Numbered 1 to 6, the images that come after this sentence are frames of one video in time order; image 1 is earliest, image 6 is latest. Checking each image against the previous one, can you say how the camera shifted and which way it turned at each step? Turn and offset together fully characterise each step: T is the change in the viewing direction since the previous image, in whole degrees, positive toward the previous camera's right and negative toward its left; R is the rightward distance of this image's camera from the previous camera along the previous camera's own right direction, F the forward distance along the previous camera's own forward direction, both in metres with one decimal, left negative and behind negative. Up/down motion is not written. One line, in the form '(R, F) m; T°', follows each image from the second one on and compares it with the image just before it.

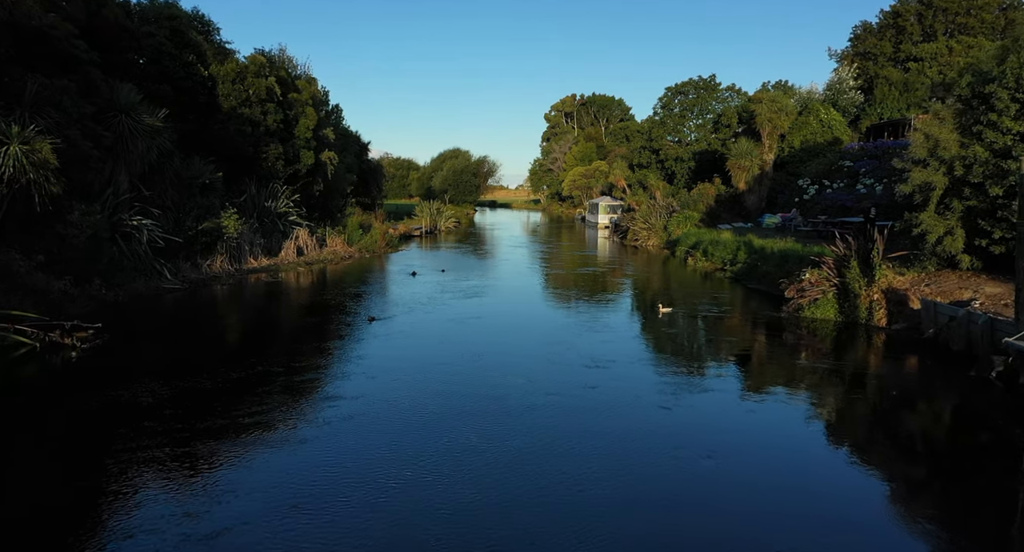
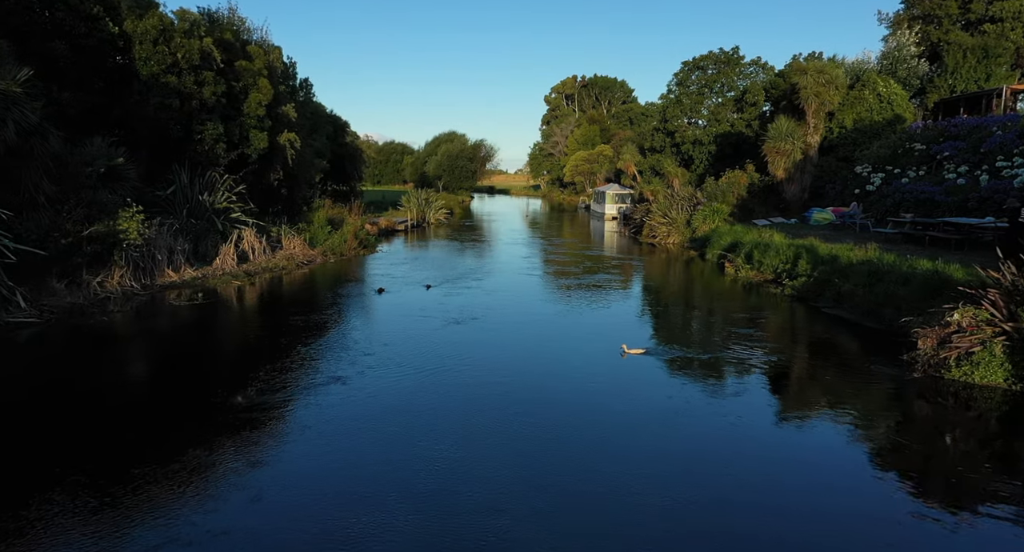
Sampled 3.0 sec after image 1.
(+0.1, +4.9) m; 0°
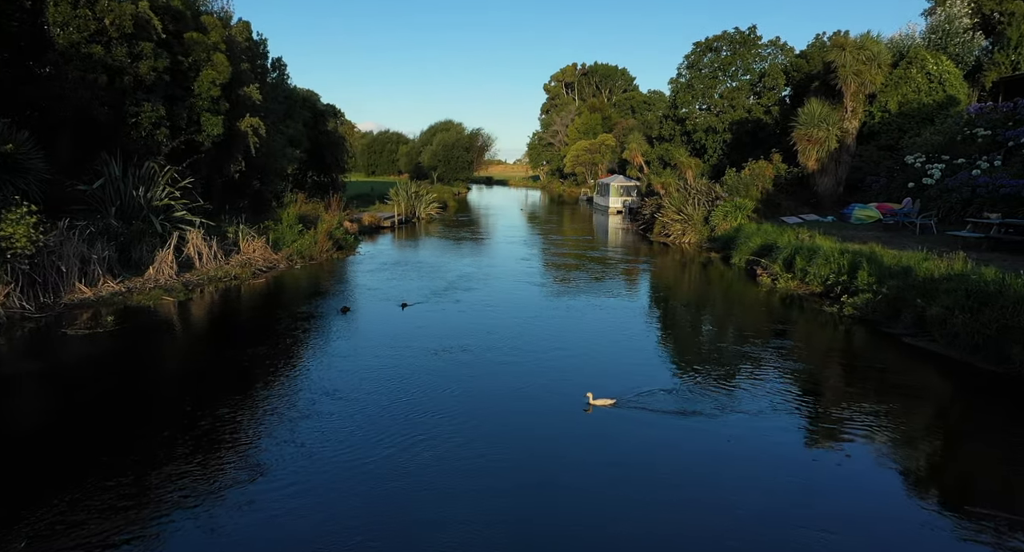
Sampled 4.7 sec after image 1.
(+0.1, +3.2) m; 0°
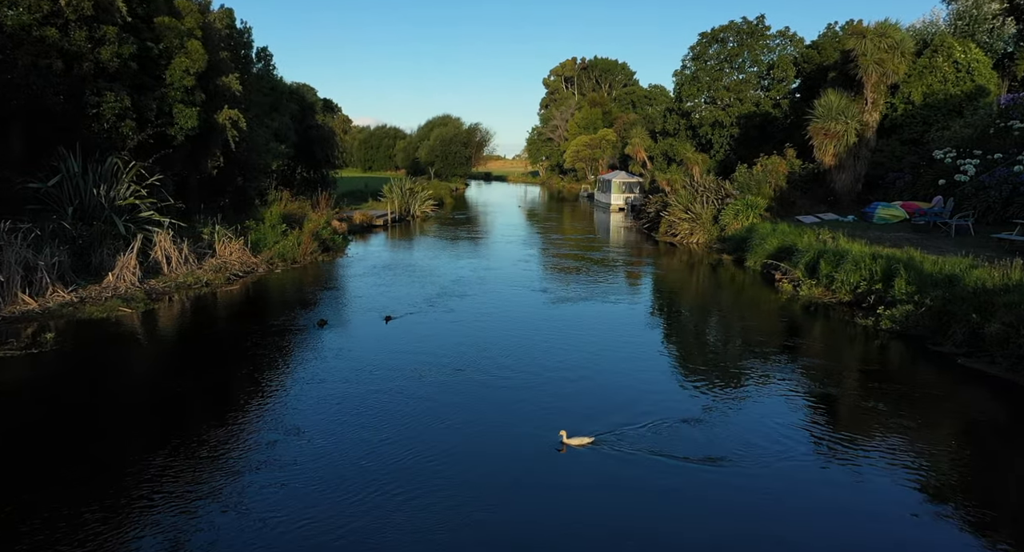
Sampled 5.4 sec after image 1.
(0.0, +1.5) m; 0°
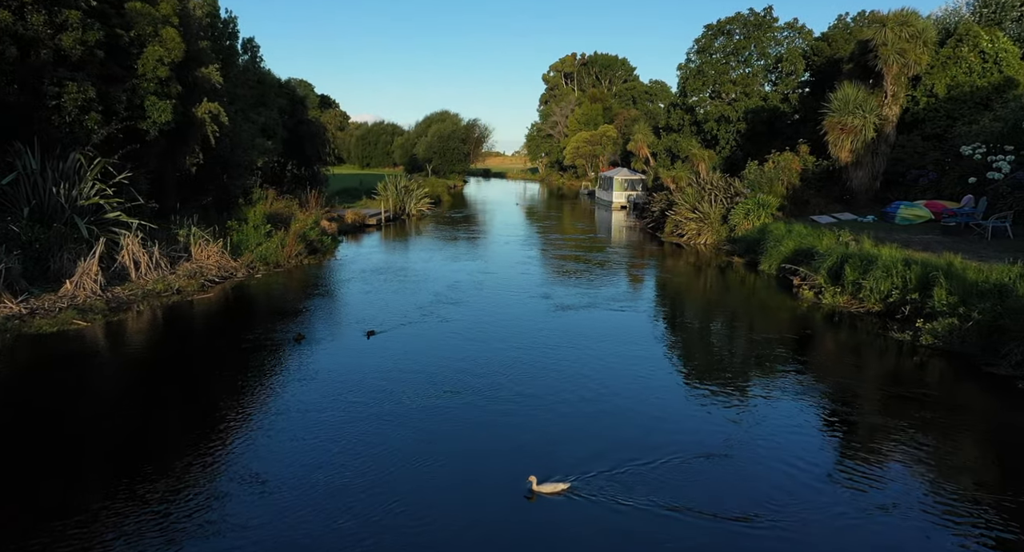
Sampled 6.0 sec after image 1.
(0.0, +1.2) m; 0°
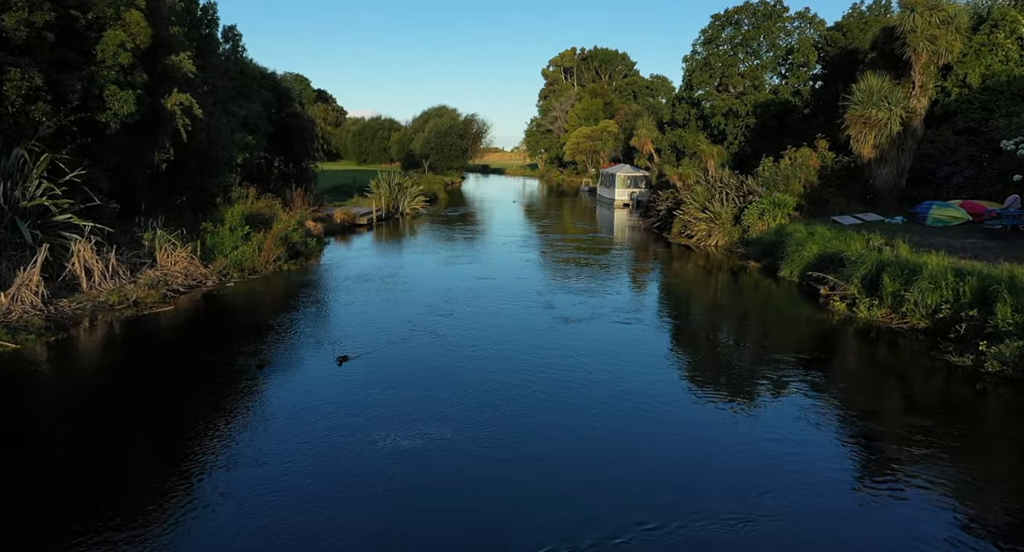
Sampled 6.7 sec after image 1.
(0.0, +1.5) m; 0°
